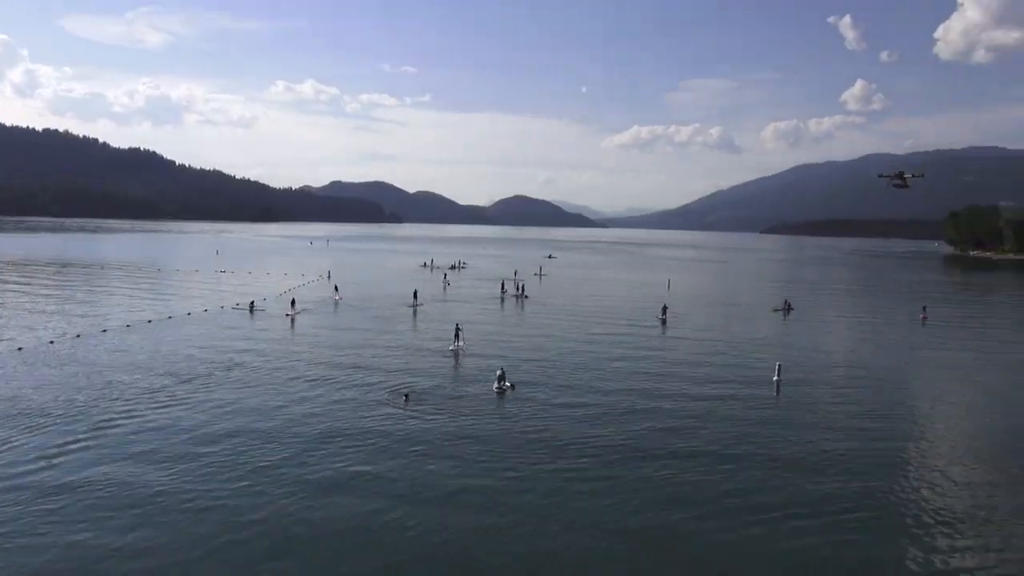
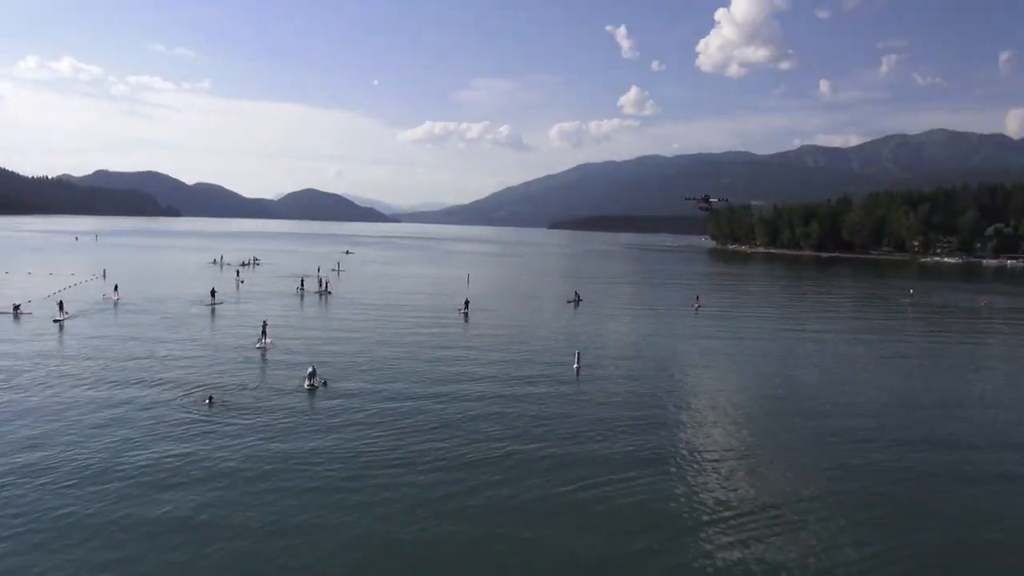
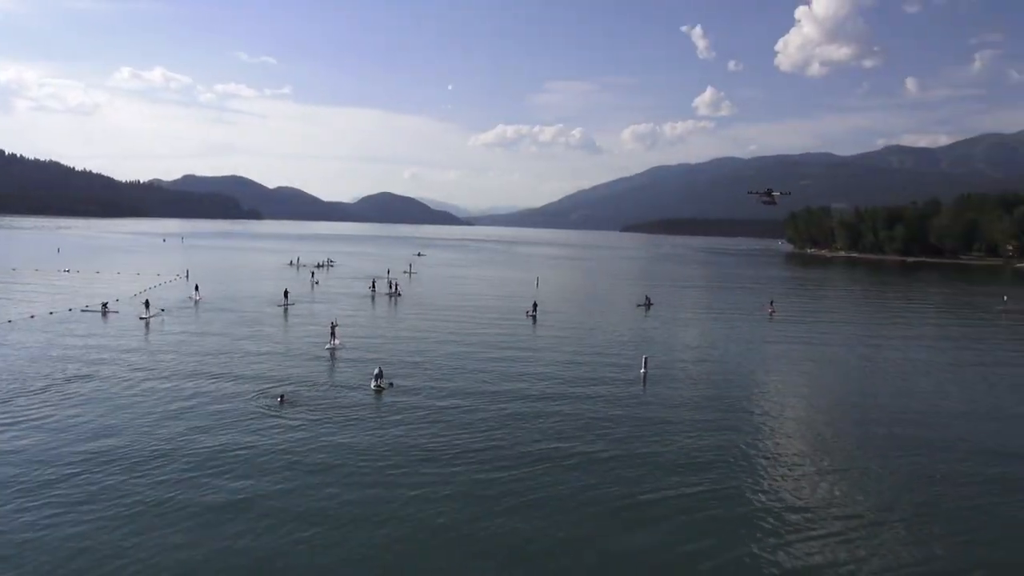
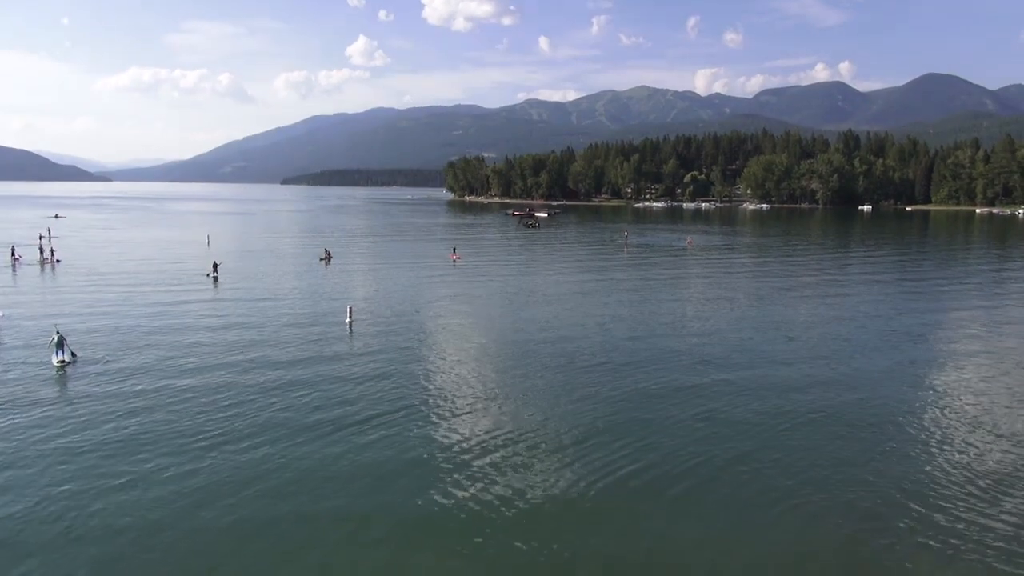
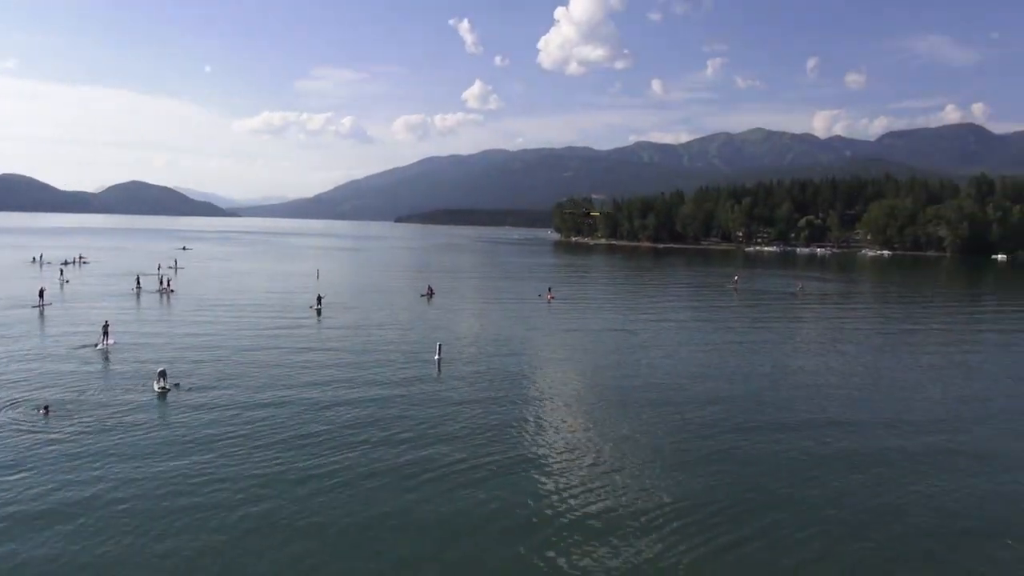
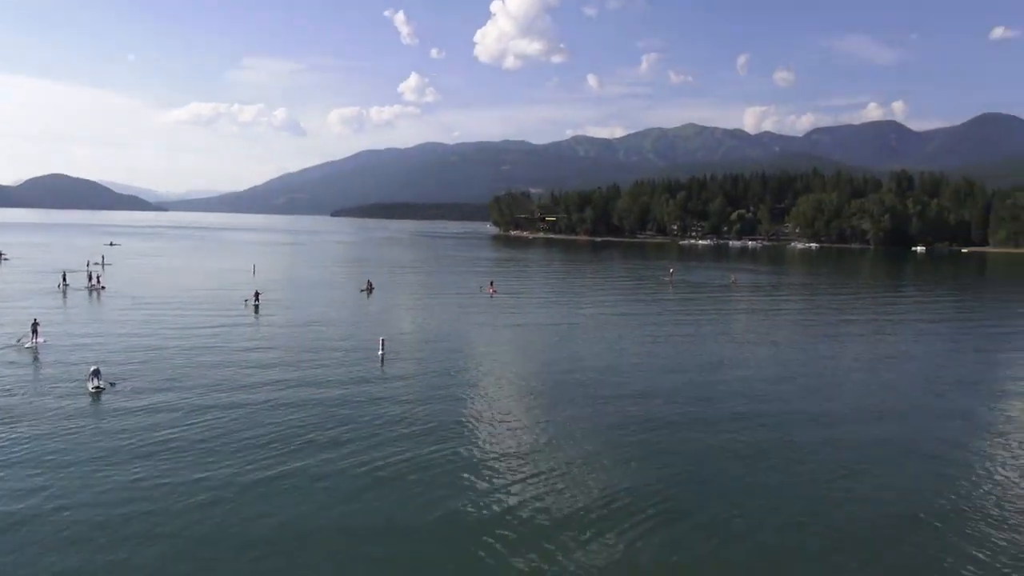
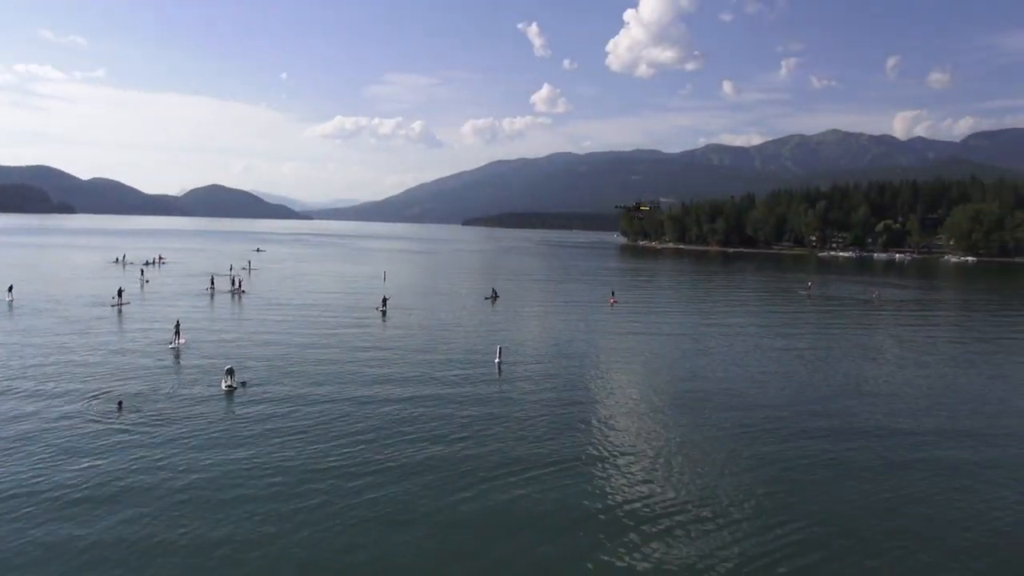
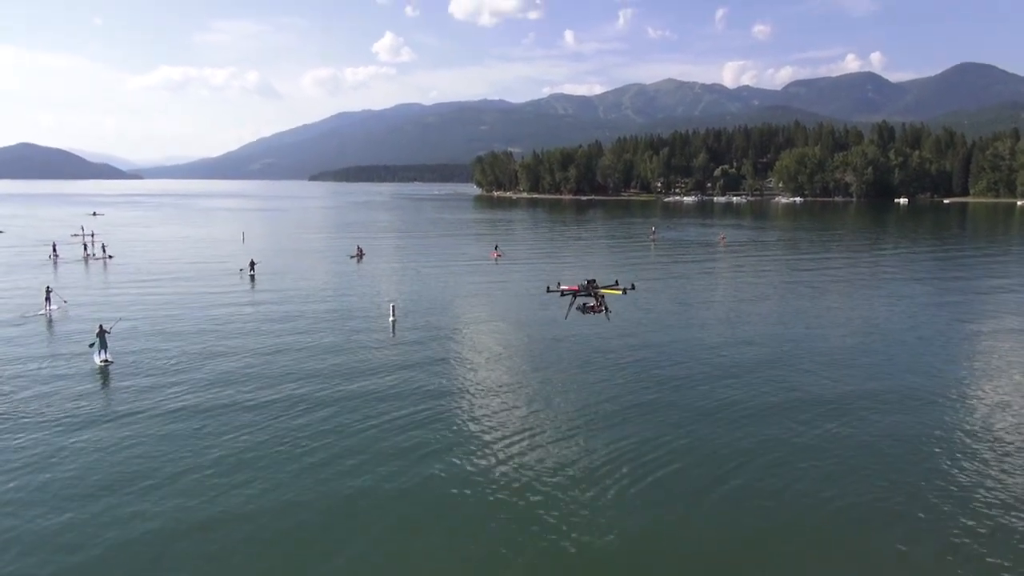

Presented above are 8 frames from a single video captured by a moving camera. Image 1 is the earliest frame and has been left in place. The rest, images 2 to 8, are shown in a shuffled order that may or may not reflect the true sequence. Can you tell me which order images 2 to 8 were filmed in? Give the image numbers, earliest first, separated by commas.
3, 2, 7, 5, 6, 4, 8
